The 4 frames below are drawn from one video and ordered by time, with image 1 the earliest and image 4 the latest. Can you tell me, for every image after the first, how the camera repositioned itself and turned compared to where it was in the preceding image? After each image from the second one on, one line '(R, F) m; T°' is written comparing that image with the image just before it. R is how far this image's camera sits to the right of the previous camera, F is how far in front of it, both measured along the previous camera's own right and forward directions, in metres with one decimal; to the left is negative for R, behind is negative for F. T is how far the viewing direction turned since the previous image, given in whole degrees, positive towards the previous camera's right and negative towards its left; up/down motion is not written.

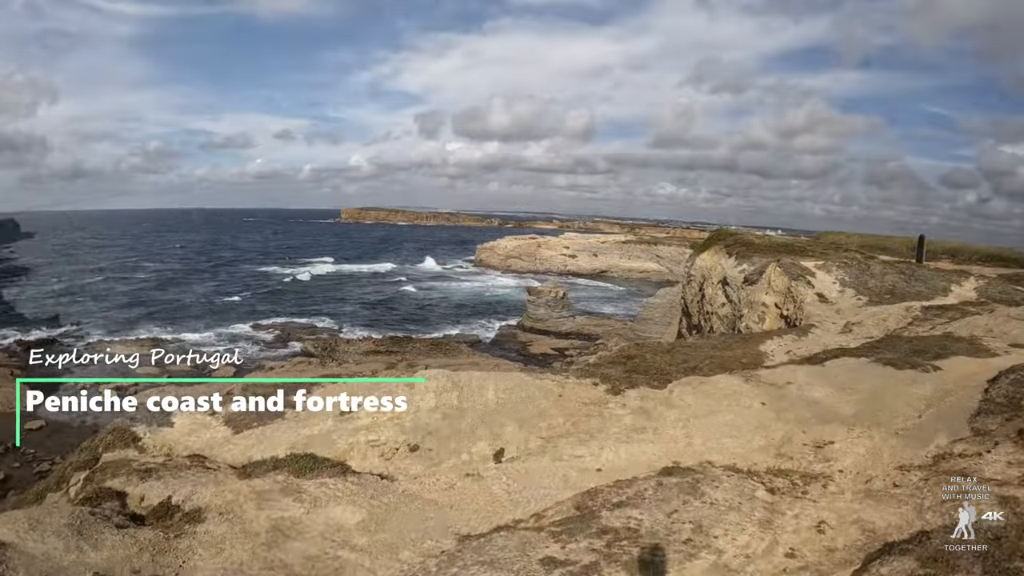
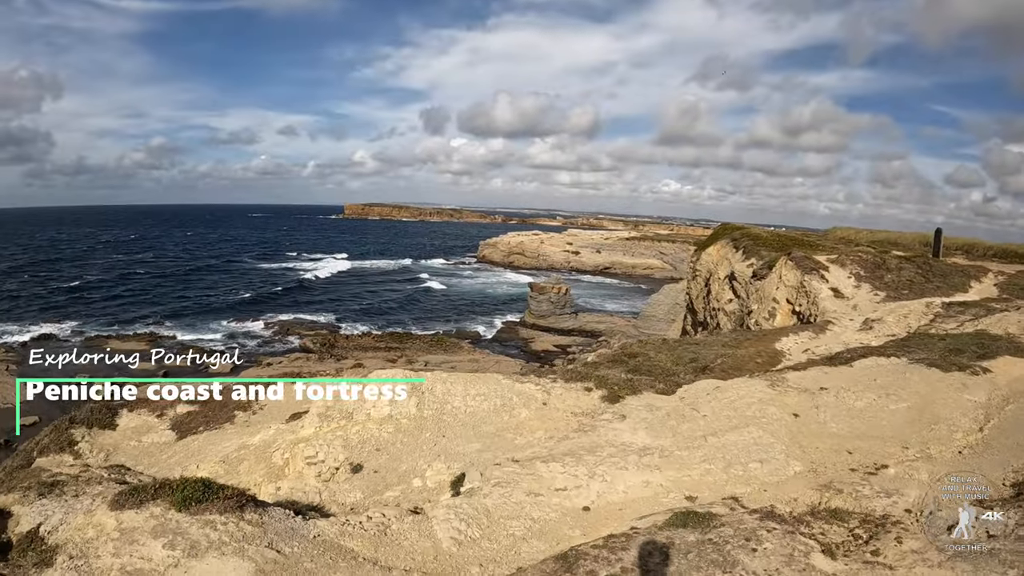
(+0.7, +2.6) m; -1°
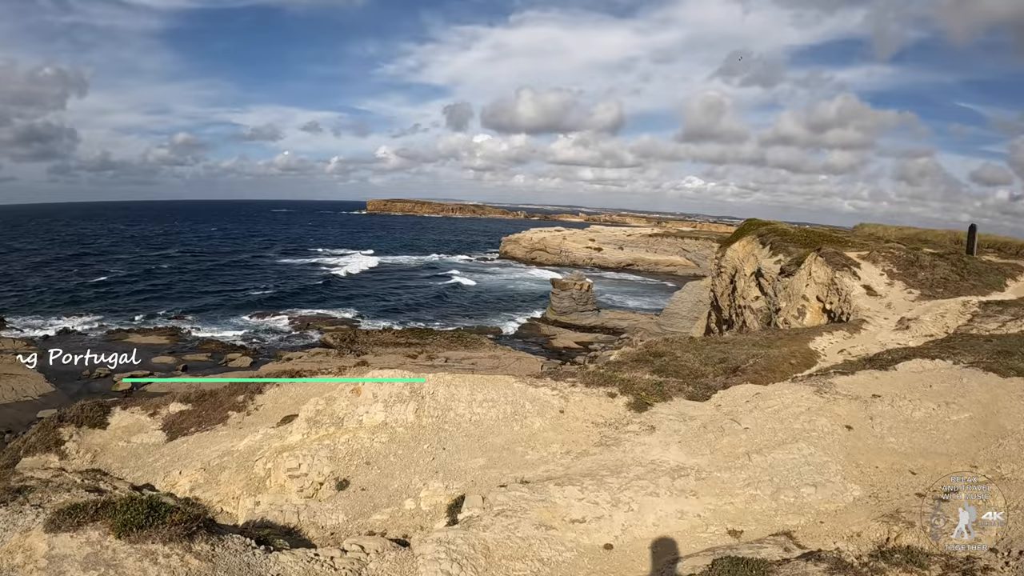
(+0.1, +1.4) m; -2°
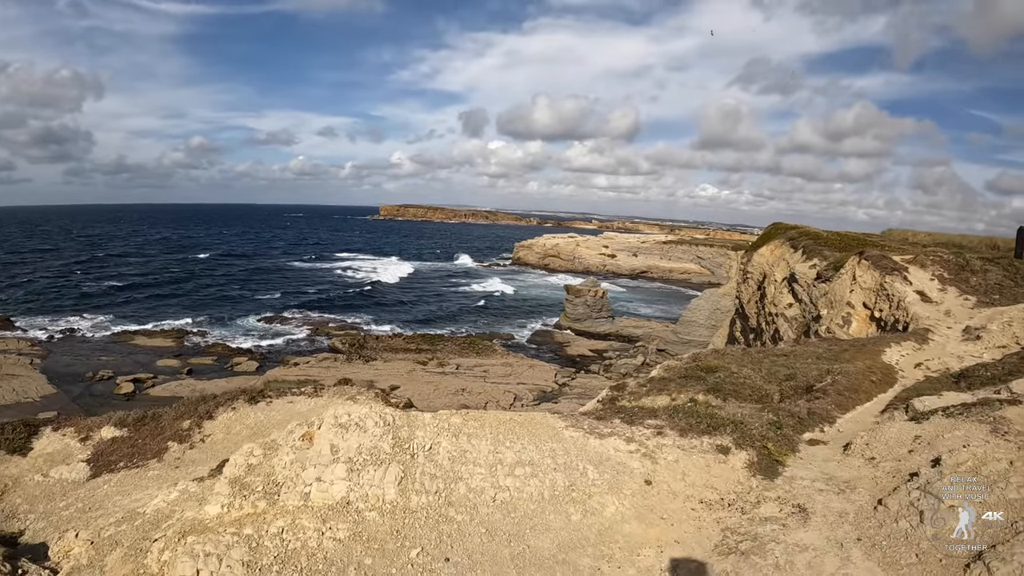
(-0.4, +3.9) m; -1°
